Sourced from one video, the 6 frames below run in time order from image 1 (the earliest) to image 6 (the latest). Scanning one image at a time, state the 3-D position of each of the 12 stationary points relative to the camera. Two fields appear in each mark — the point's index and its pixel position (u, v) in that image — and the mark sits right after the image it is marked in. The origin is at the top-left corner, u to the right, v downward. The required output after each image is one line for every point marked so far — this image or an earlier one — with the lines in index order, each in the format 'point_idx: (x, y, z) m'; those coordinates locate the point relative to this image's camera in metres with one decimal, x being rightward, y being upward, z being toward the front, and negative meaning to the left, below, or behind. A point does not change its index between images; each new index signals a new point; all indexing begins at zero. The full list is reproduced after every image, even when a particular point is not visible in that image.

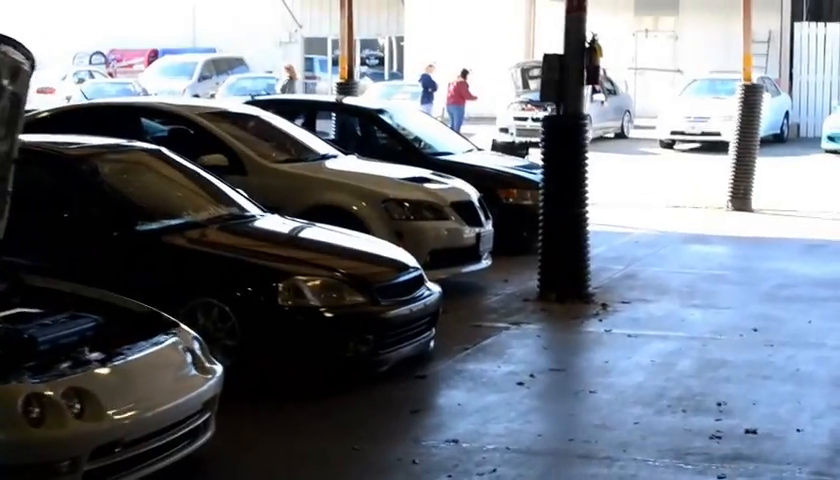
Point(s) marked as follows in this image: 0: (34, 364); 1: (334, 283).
0: (-1.3, -0.4, +5.4) m
1: (-0.4, -0.2, +7.6) m
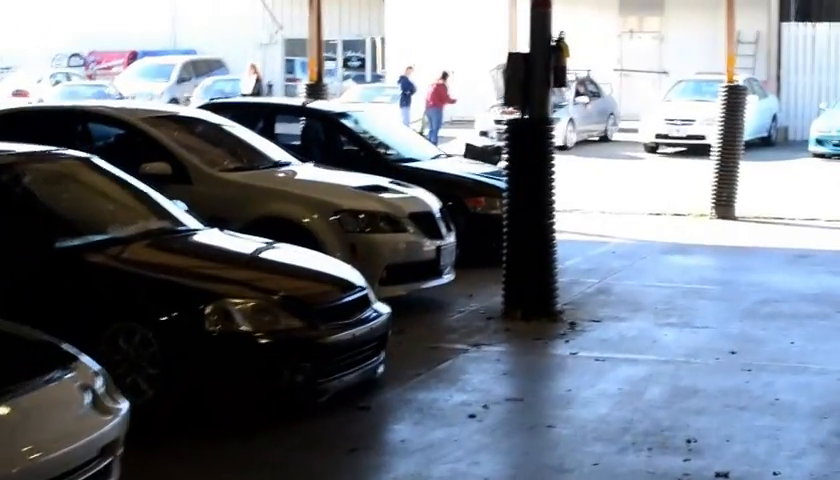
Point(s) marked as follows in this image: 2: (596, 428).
0: (-1.5, -0.5, +4.7) m
1: (-0.6, -0.3, +6.9) m
2: (+0.7, -0.8, +6.6) m
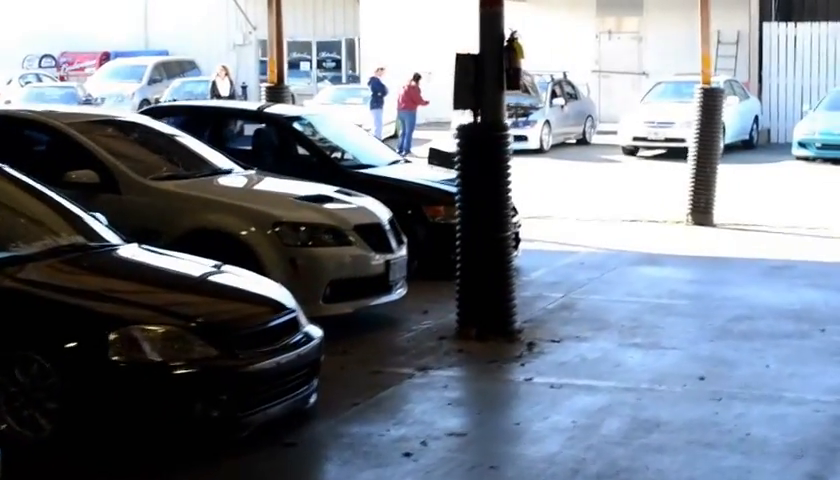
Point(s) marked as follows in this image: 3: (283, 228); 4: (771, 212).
0: (-1.7, -0.6, +4.0) m
1: (-0.9, -0.3, +6.2) m
2: (+0.4, -0.8, +5.9) m
3: (-0.7, +0.1, +8.7) m
4: (+3.5, +0.3, +16.2) m
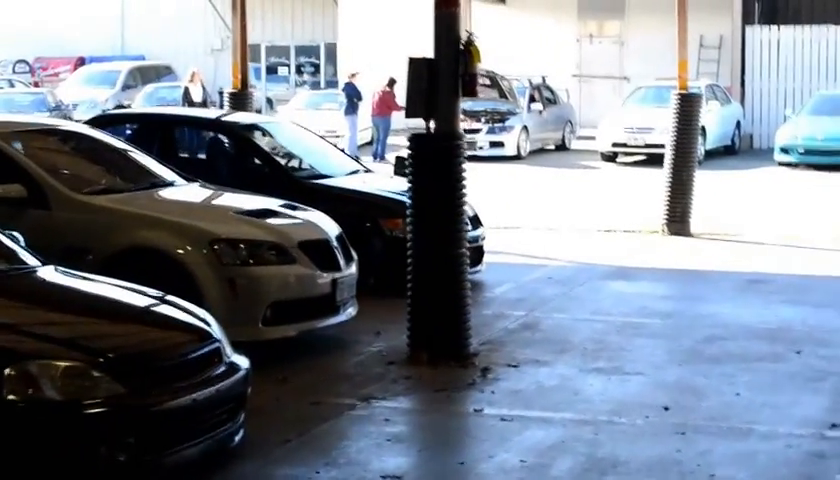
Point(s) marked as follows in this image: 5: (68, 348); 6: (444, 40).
0: (-2.0, -0.6, +3.4) m
1: (-1.1, -0.4, +5.6) m
2: (+0.2, -0.9, +5.3) m
3: (-1.0, 0.0, +8.1) m
4: (+3.2, +0.2, +15.7) m
5: (-1.2, -0.4, +5.7) m
6: (+0.1, +1.0, +8.1) m
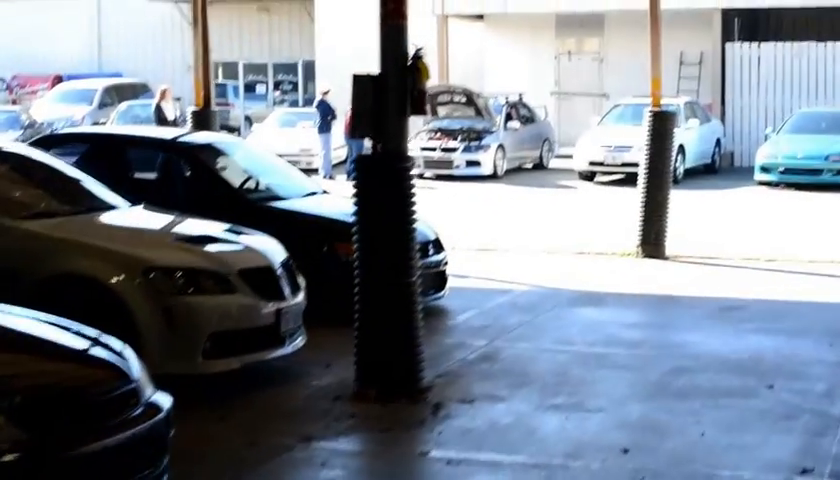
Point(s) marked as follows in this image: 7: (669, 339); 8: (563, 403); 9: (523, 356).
0: (-2.2, -0.7, +2.9) m
1: (-1.4, -0.5, +5.1) m
2: (0.0, -1.0, +4.8) m
3: (-1.2, -0.2, +7.6) m
4: (+2.9, 0.0, +15.2) m
5: (-1.4, -0.5, +5.2) m
6: (-0.1, +0.9, +7.7) m
7: (+1.4, -0.6, +9.3) m
8: (+0.7, -0.7, +7.5) m
9: (+0.6, -0.6, +8.8) m
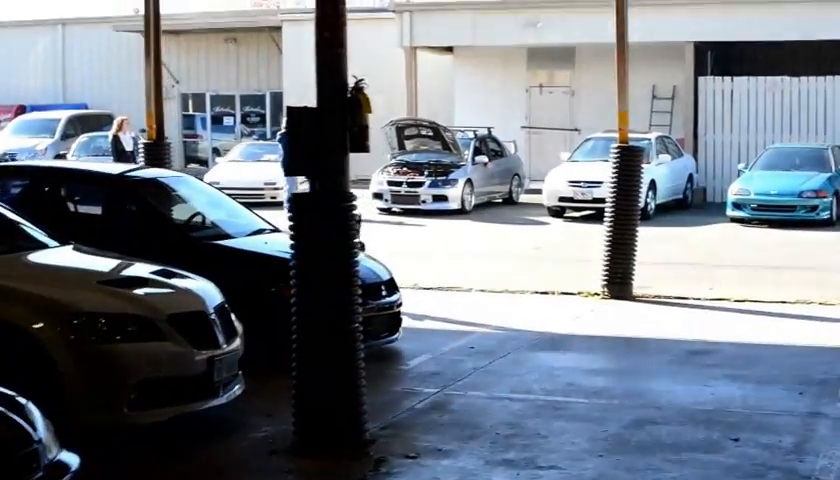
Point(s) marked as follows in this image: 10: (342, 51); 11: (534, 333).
0: (-2.4, -0.8, +2.4) m
1: (-1.6, -0.7, +4.6) m
2: (-0.2, -1.1, +4.3) m
3: (-1.5, -0.3, +7.1) m
4: (+2.5, -0.4, +14.7) m
5: (-1.7, -0.6, +4.6) m
6: (-0.4, +0.7, +7.2) m
7: (+1.1, -0.8, +8.8) m
8: (+0.4, -0.9, +7.0) m
9: (+0.3, -0.8, +8.2) m
10: (-0.3, +0.8, +7.2) m
11: (+0.8, -0.6, +11.2) m
